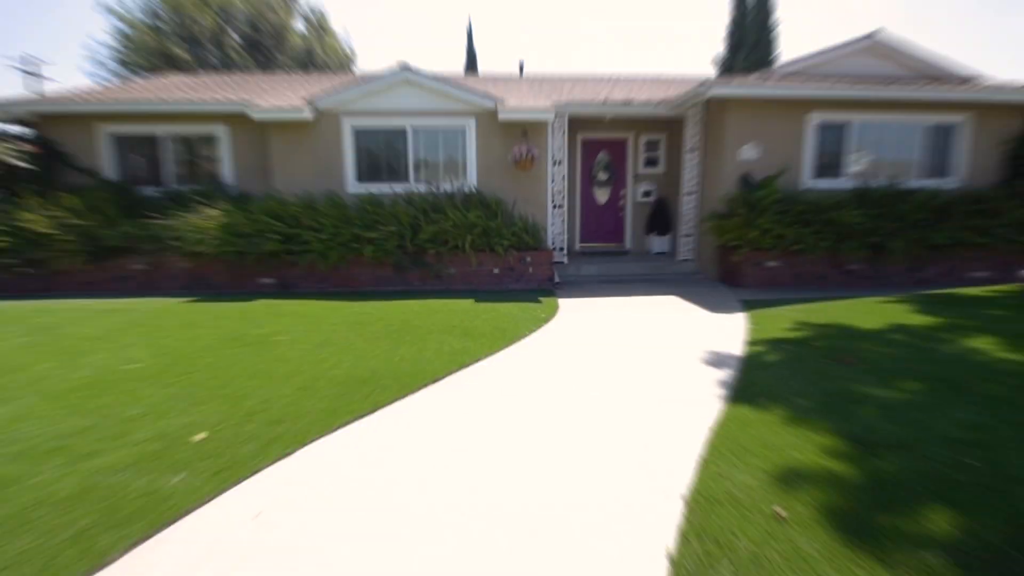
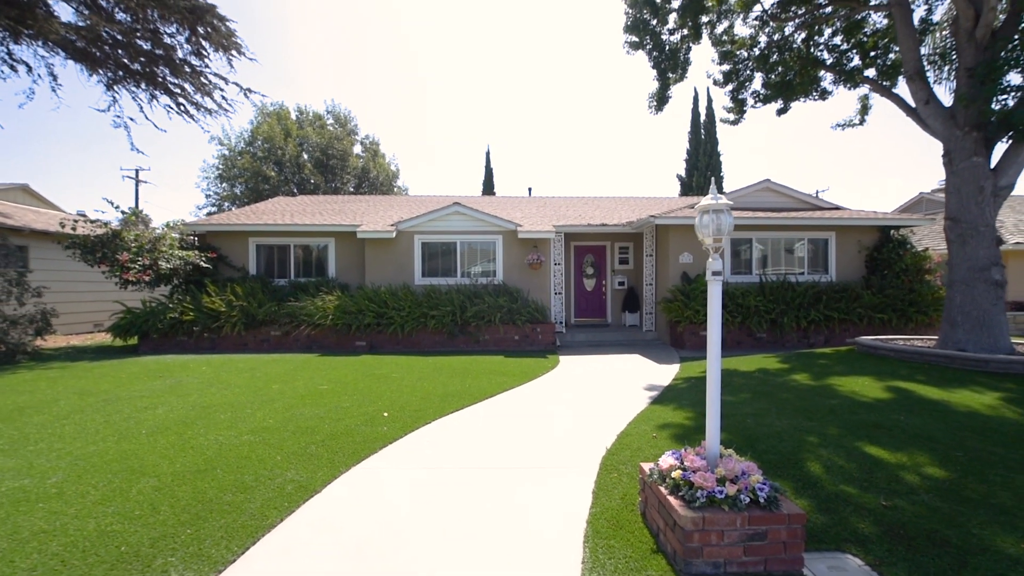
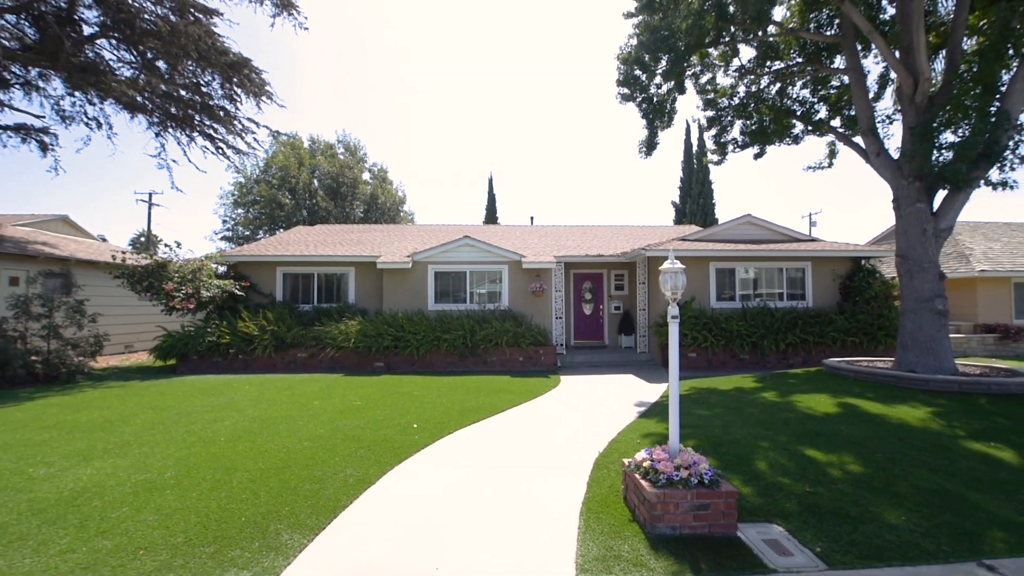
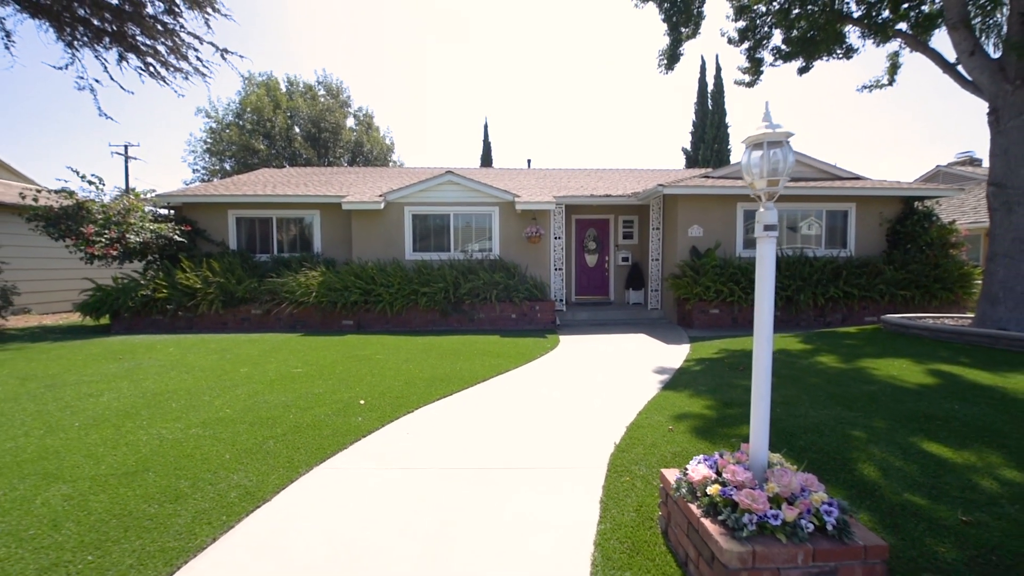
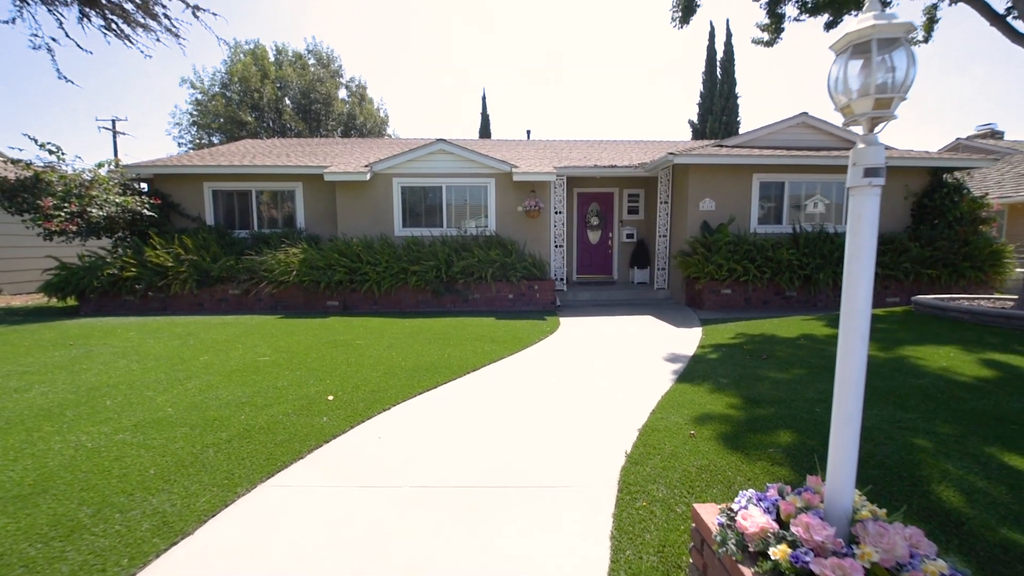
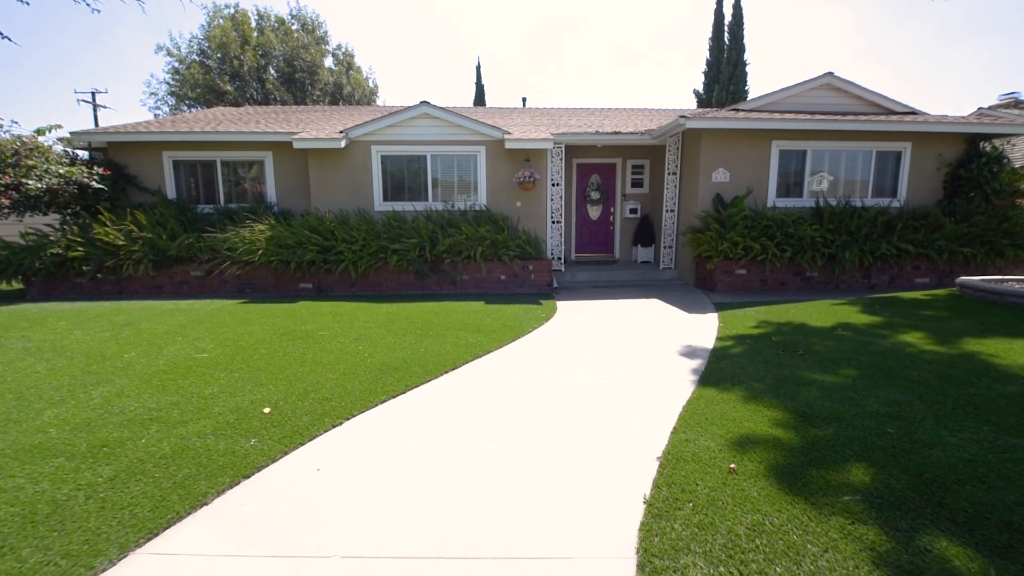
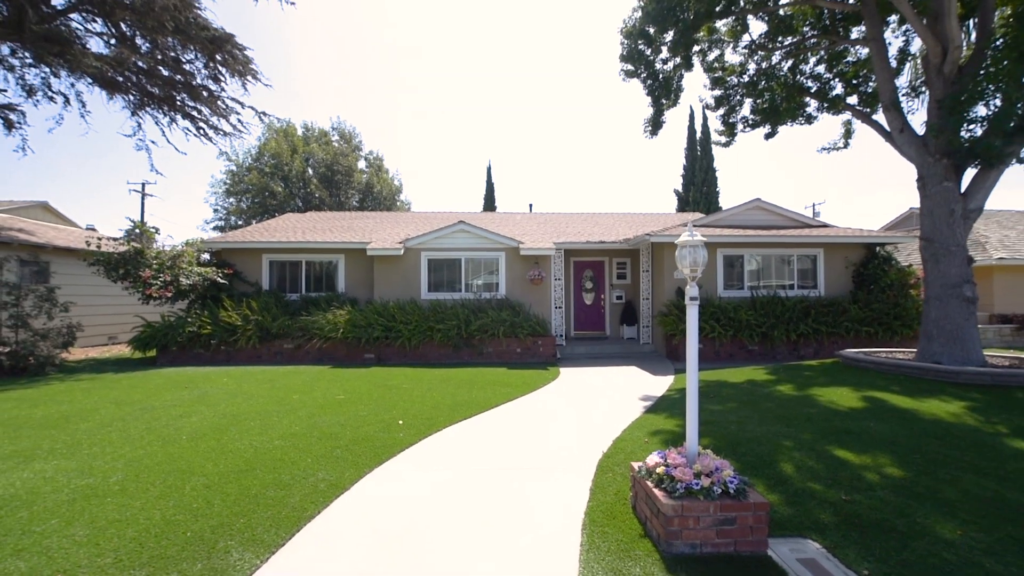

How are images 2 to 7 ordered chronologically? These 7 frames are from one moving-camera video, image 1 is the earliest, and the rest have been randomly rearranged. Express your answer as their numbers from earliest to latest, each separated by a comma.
6, 5, 4, 2, 7, 3
